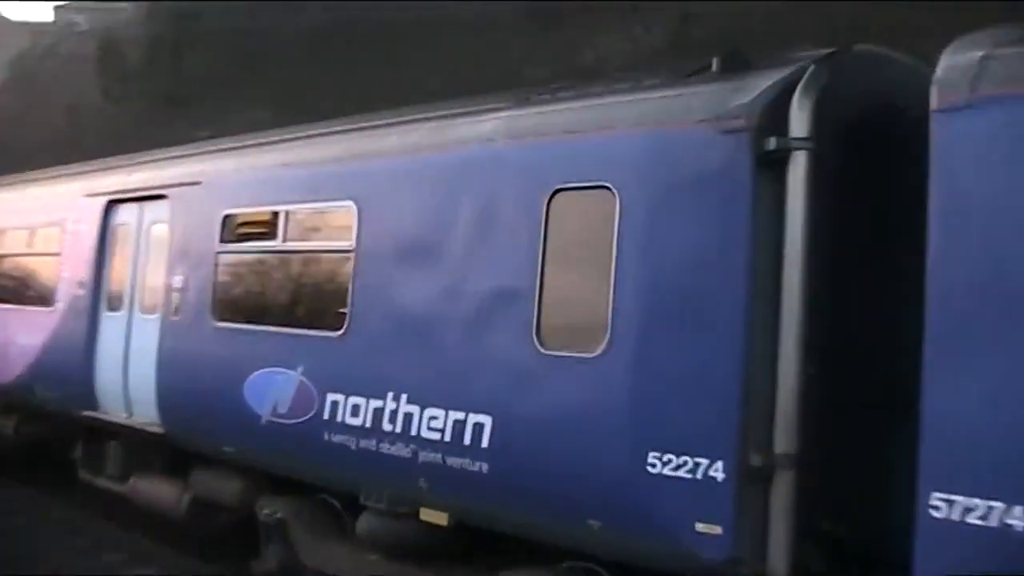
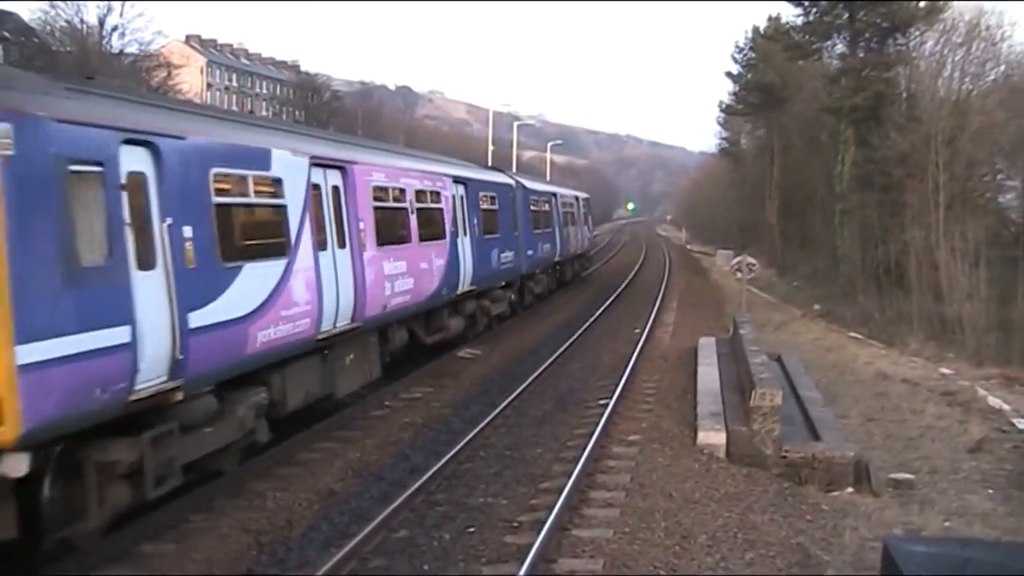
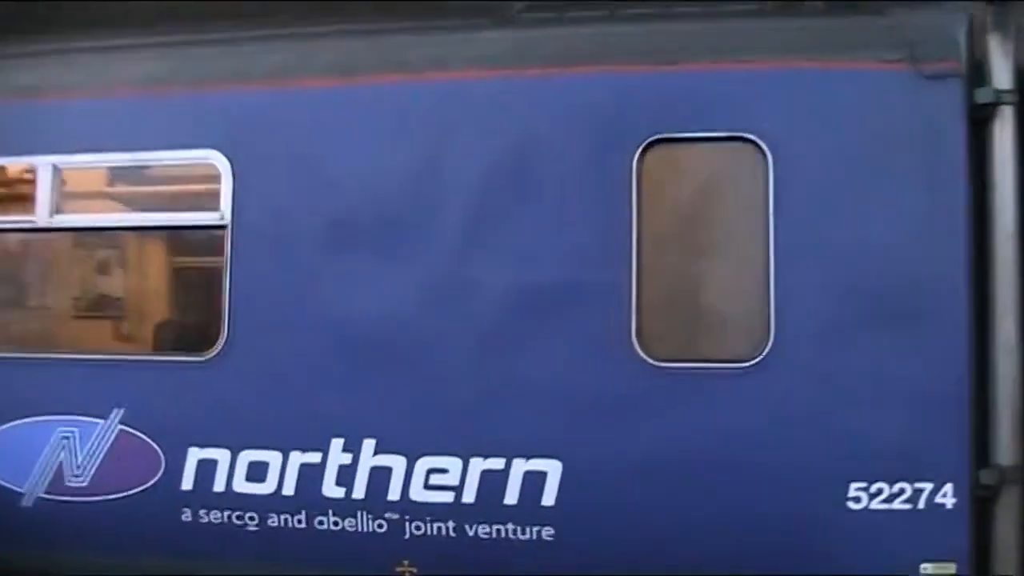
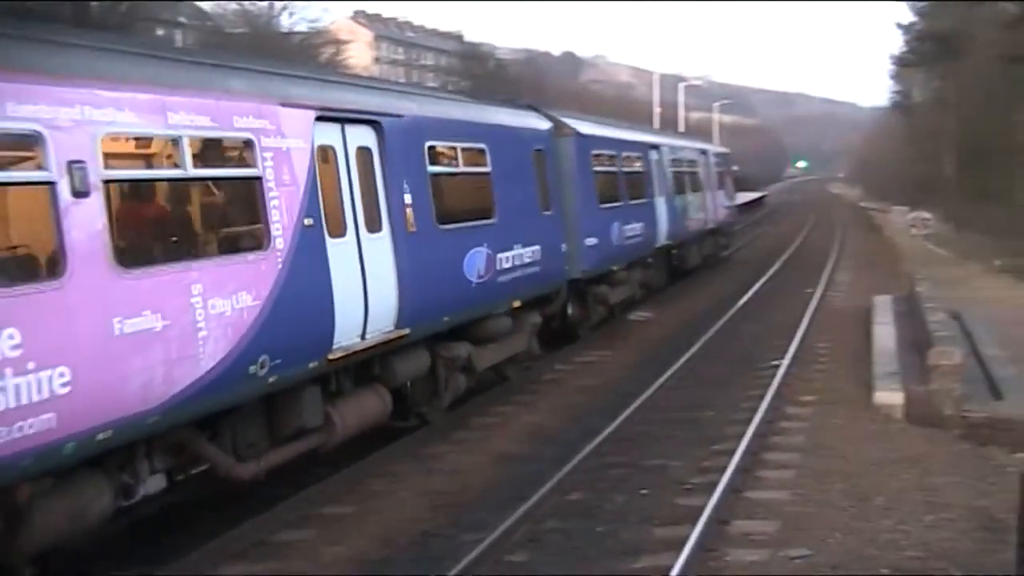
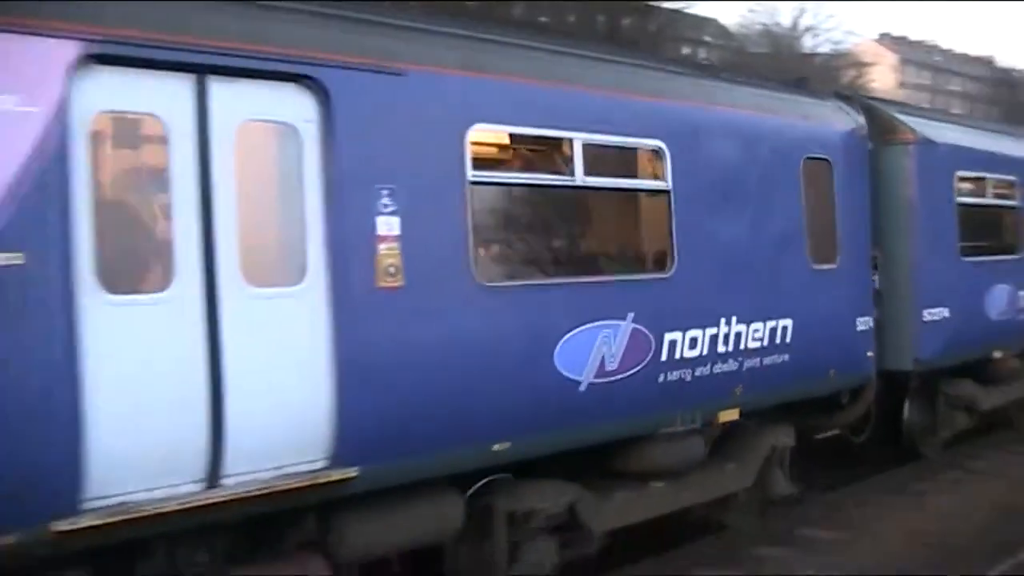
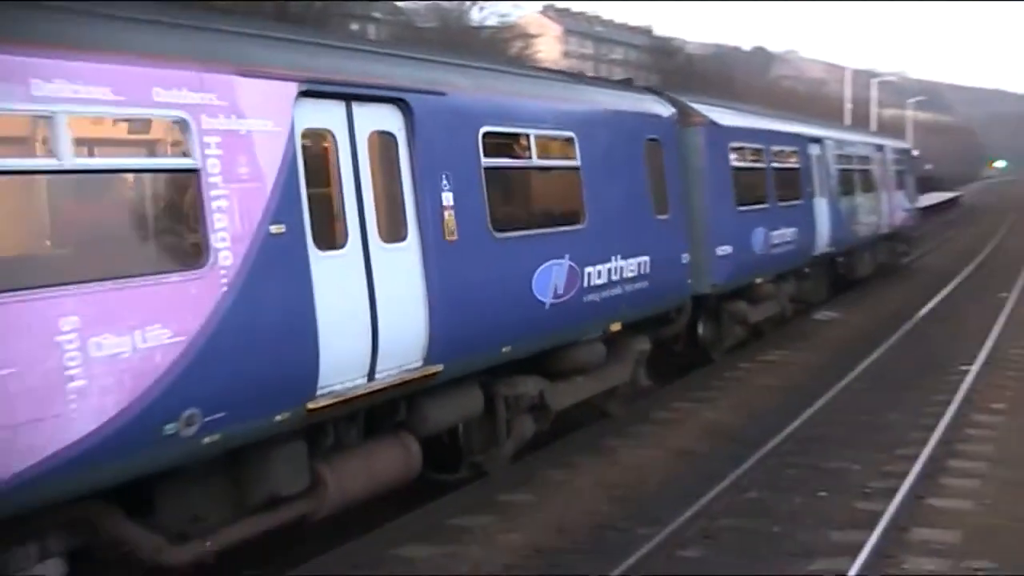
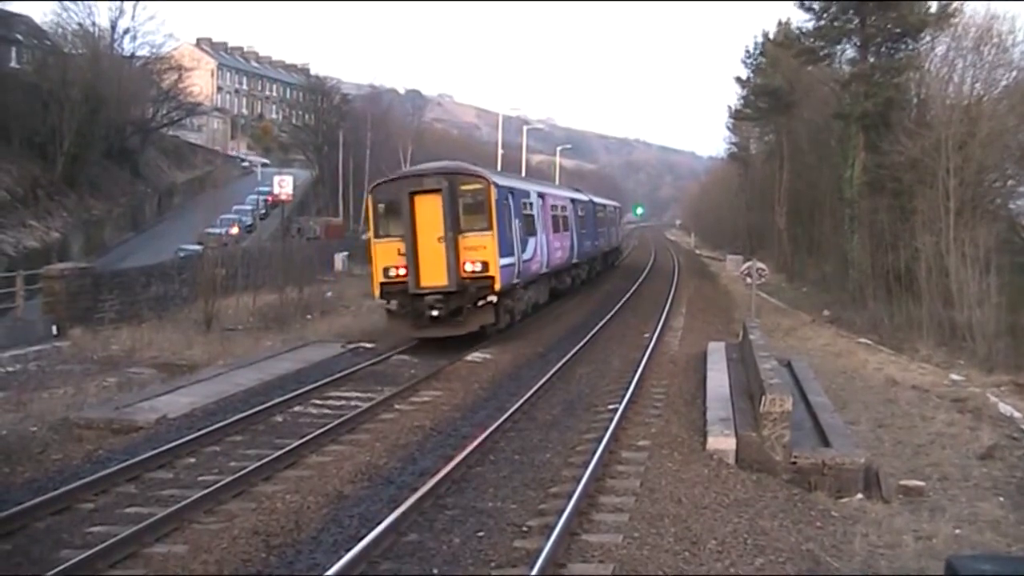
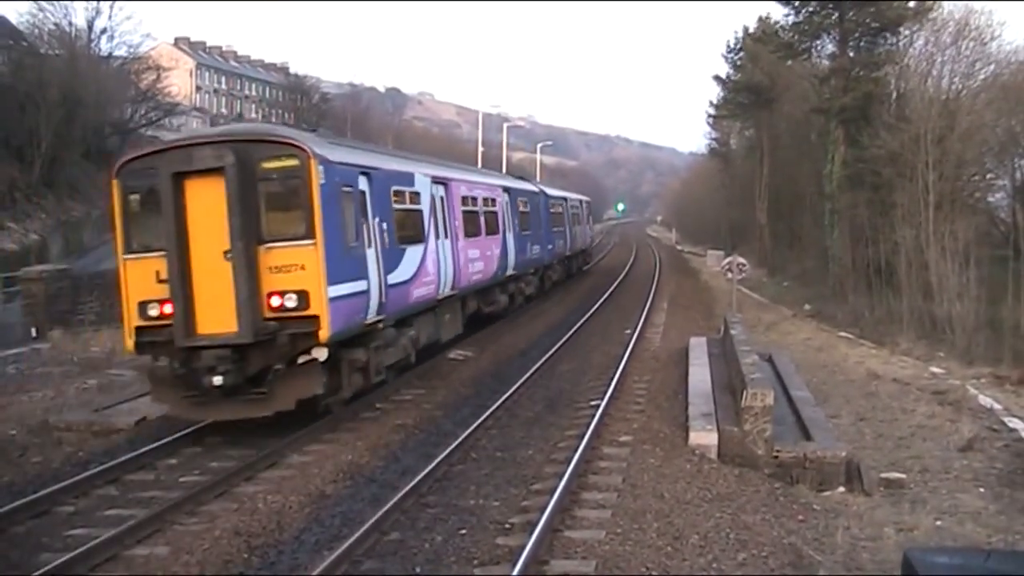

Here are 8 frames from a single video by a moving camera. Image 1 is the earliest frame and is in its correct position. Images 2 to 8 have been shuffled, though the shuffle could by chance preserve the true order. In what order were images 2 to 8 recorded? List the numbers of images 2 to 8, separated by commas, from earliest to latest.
3, 5, 6, 4, 2, 8, 7
